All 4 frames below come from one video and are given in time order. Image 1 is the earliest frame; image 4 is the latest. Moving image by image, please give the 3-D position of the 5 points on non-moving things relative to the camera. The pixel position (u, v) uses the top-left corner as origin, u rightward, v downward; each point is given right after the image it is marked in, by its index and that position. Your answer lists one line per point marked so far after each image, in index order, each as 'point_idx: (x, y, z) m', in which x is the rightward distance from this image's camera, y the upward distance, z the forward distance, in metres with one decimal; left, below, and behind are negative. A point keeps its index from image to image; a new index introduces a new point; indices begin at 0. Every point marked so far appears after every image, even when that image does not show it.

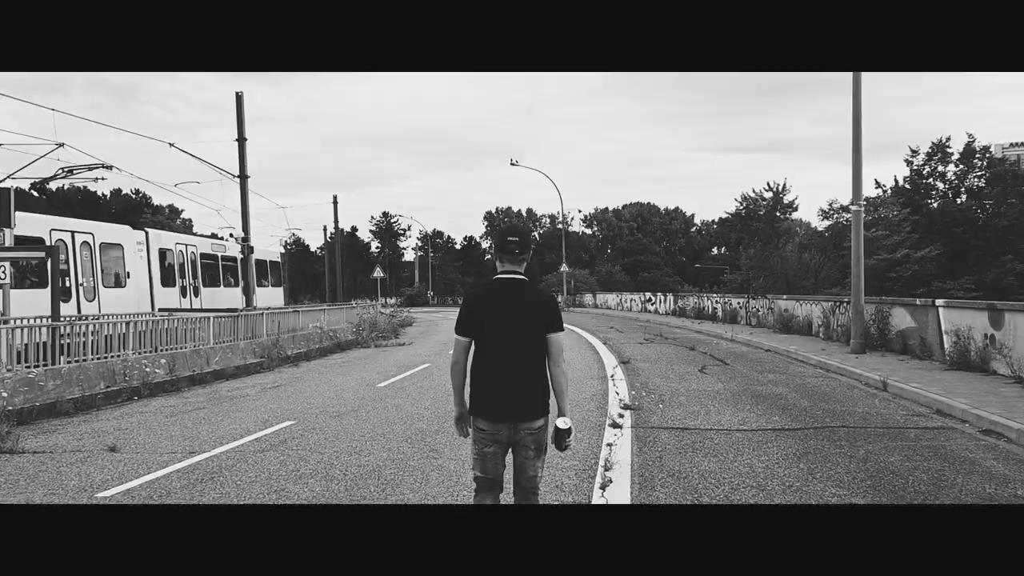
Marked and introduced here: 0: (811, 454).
0: (+2.9, -1.6, +6.3) m
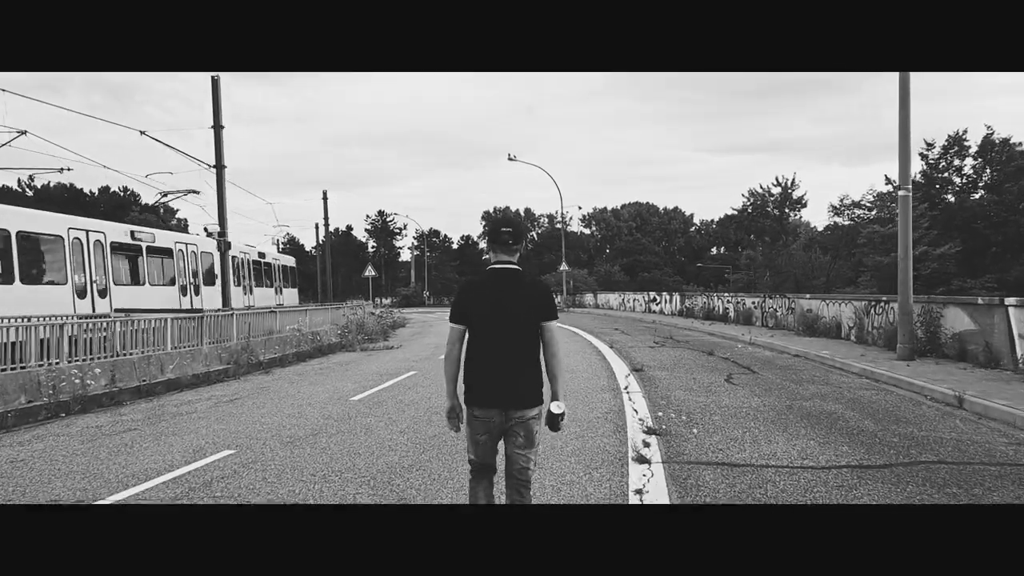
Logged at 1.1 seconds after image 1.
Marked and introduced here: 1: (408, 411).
0: (+2.8, -1.5, +4.6) m
1: (-1.4, -1.7, +8.9) m
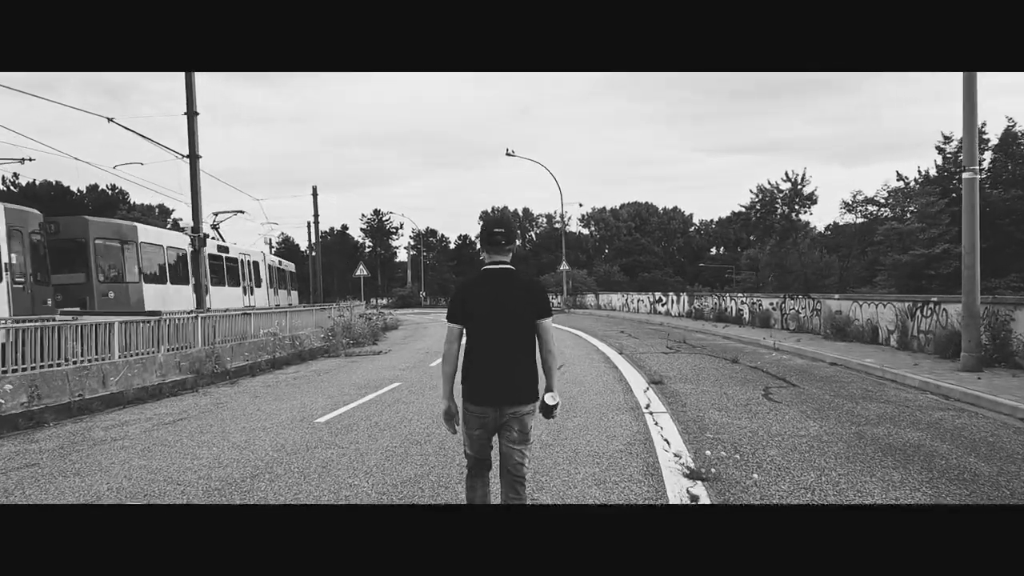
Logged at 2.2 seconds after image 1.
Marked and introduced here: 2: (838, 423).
0: (+2.8, -1.5, +2.9) m
1: (-1.4, -1.6, +7.2) m
2: (+3.6, -1.5, +7.3) m
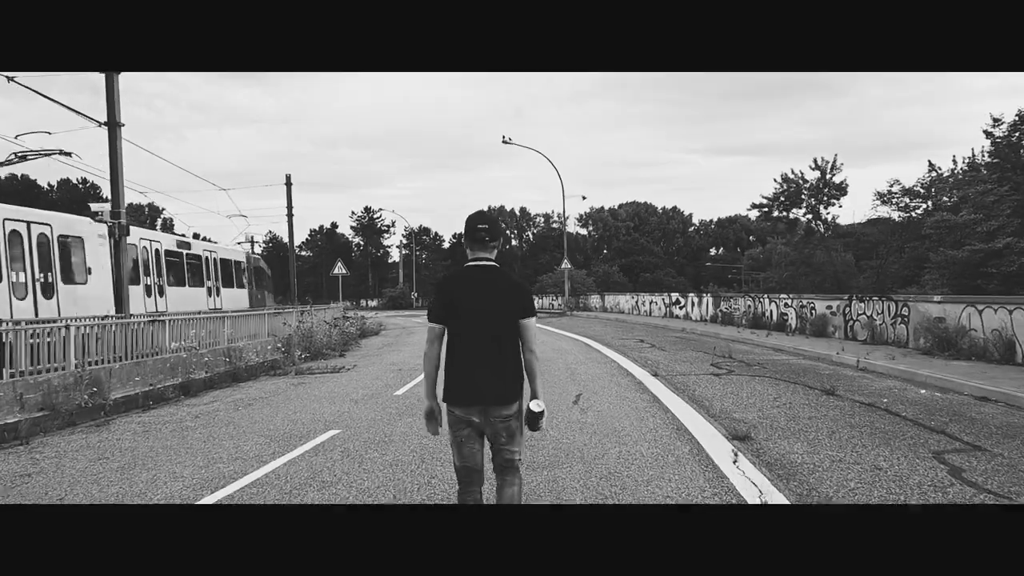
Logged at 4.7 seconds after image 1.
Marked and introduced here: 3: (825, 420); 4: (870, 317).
0: (+2.8, -1.5, -1.2) m
1: (-1.4, -1.6, +3.1) m
2: (+3.6, -1.5, +3.3) m
3: (+3.5, -1.5, +7.6) m
4: (+8.2, -0.7, +15.2) m
